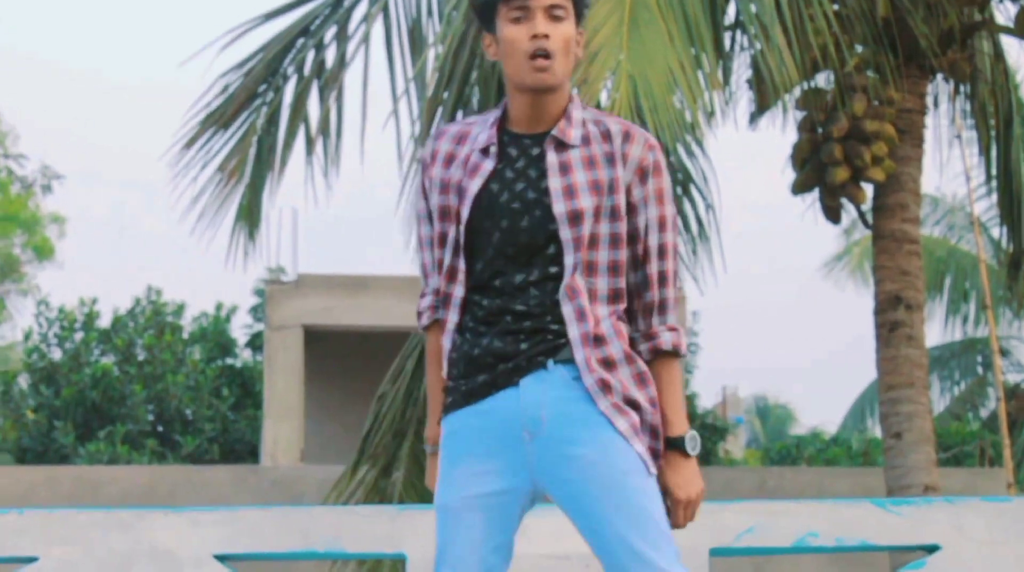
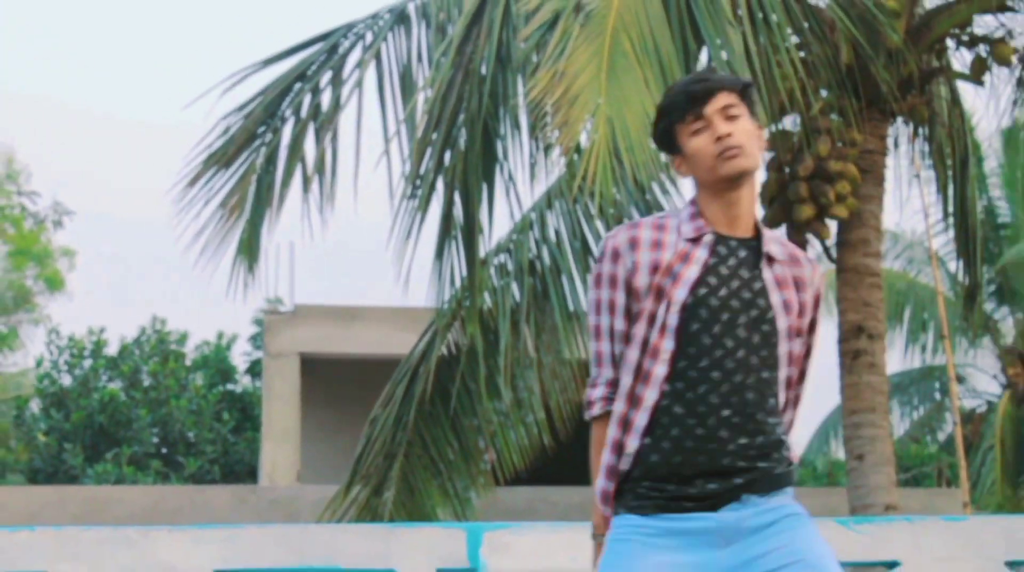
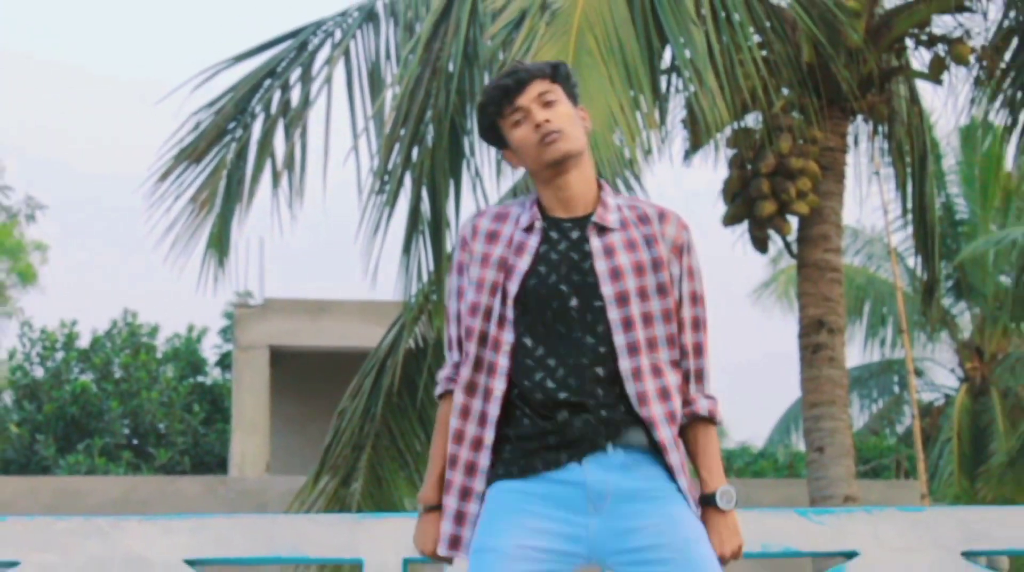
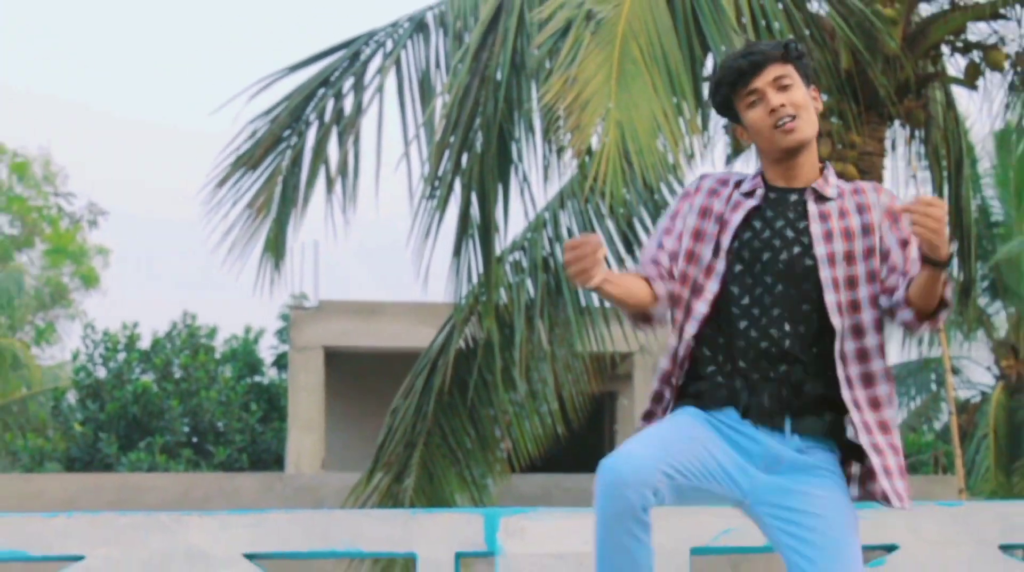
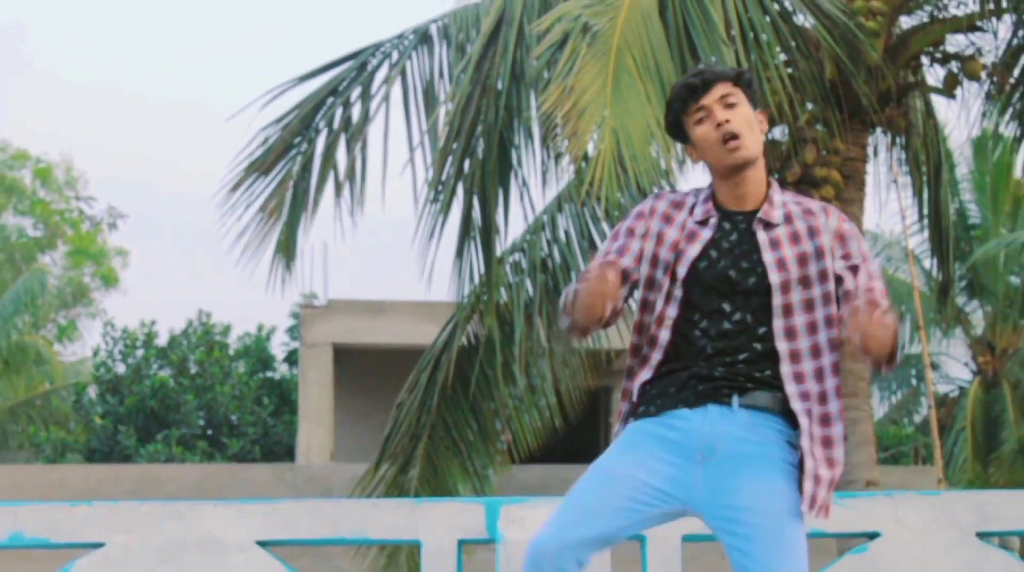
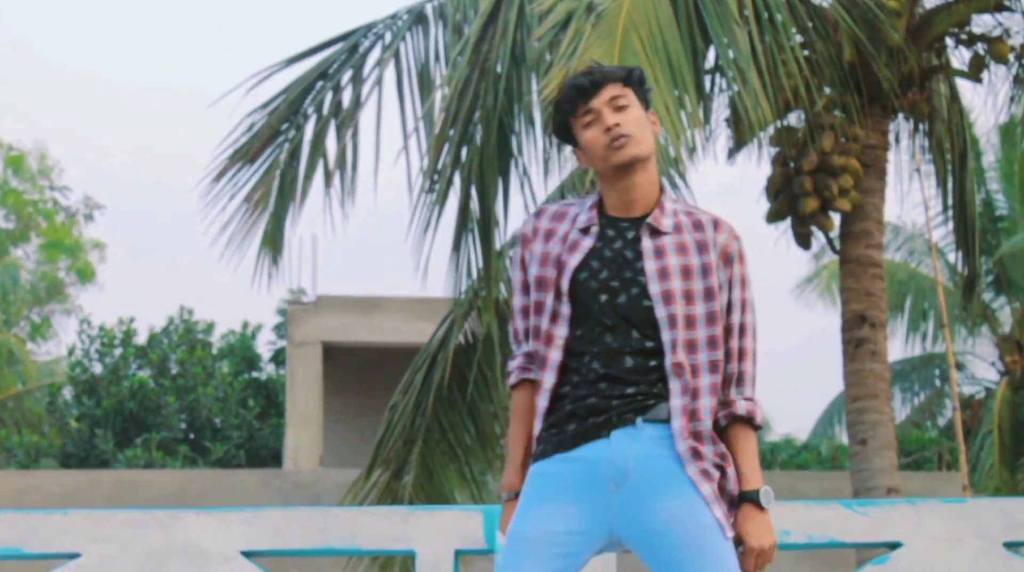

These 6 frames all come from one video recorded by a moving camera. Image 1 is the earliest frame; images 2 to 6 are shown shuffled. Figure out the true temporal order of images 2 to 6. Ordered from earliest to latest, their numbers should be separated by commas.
6, 5, 4, 2, 3
